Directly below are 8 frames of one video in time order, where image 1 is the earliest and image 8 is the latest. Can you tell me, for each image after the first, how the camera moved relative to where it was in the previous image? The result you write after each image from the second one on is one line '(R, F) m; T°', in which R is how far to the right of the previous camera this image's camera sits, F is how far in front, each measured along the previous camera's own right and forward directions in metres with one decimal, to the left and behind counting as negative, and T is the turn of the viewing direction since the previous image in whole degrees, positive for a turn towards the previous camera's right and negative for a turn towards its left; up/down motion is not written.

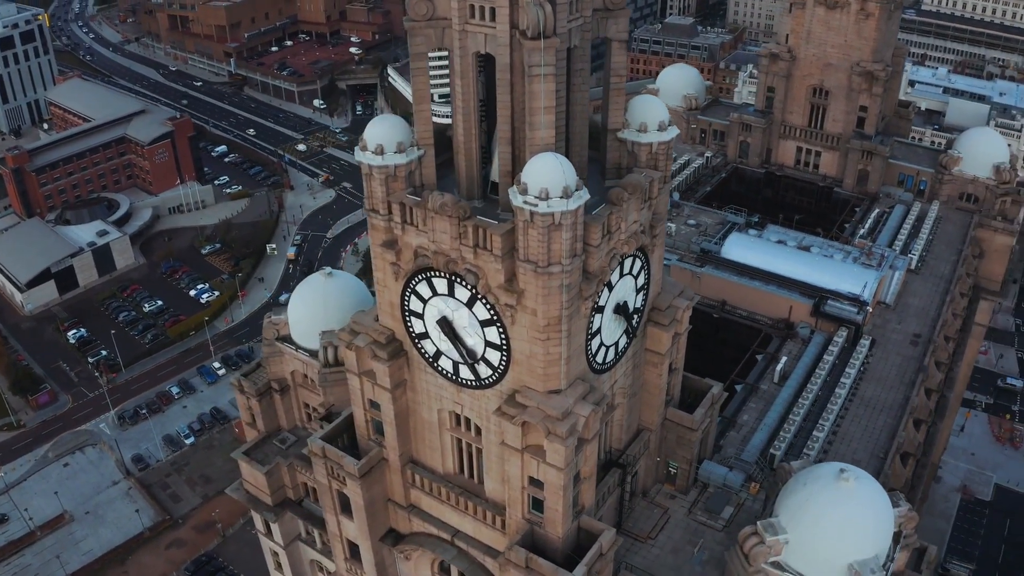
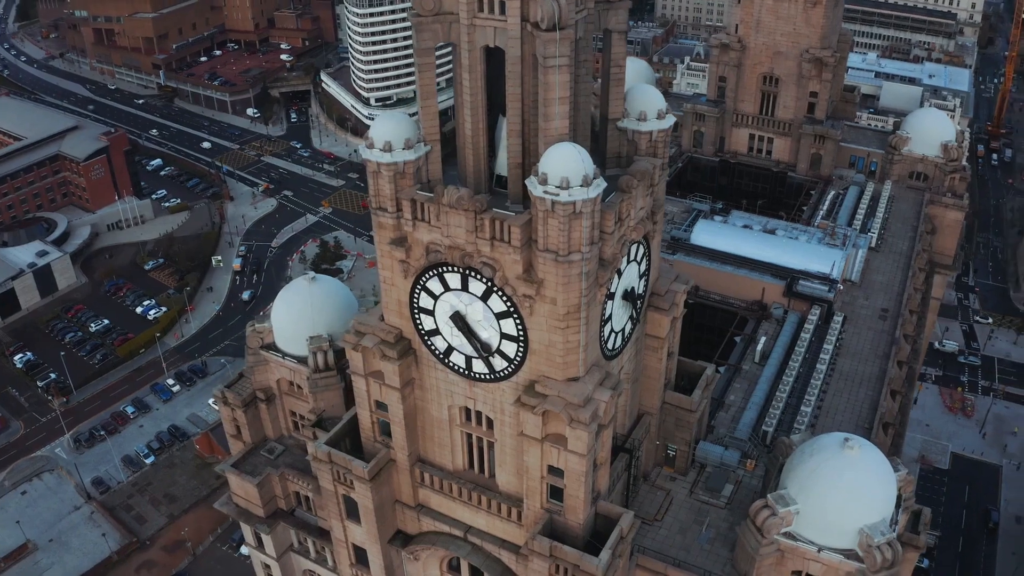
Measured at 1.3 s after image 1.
(-2.6, -0.1) m; +4°
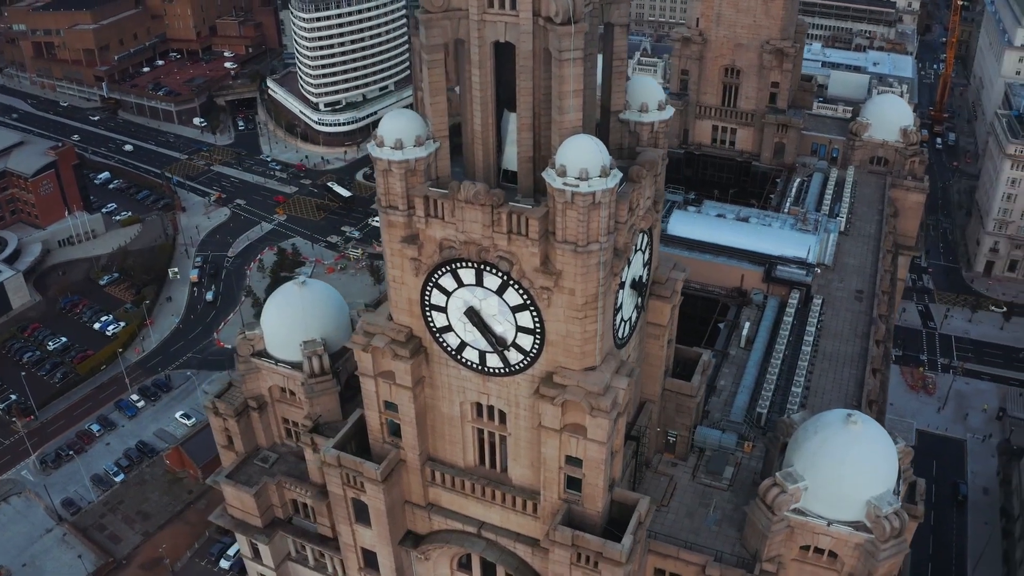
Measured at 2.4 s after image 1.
(-2.3, -0.1) m; +3°
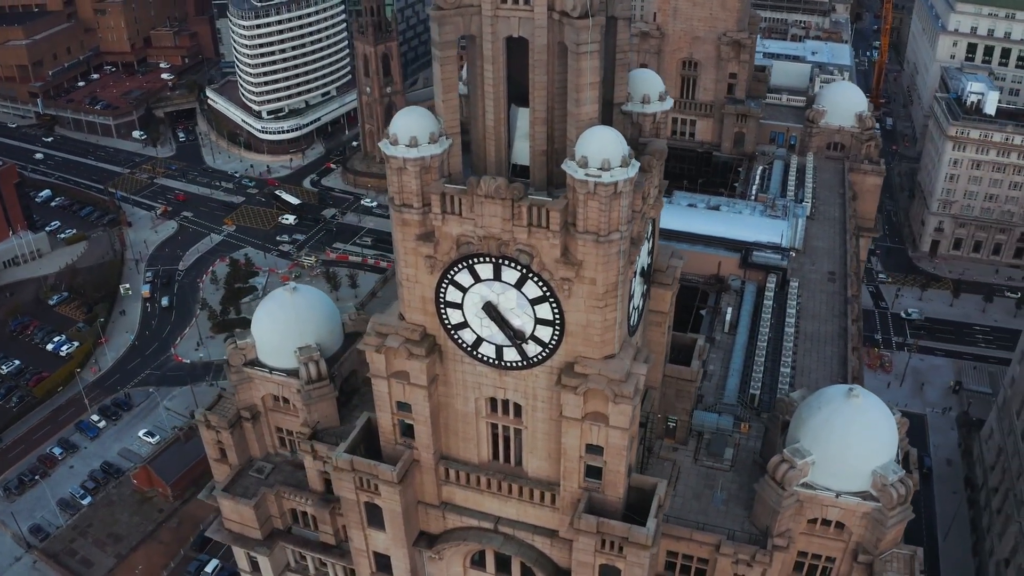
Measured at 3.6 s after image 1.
(-2.7, -0.2) m; +4°
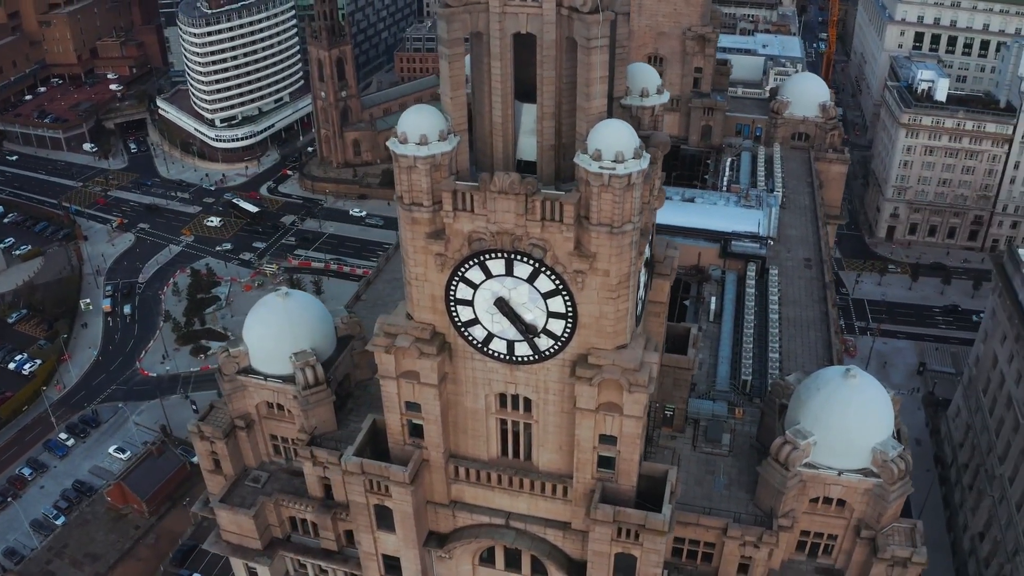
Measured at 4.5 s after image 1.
(-2.1, -0.2) m; +3°
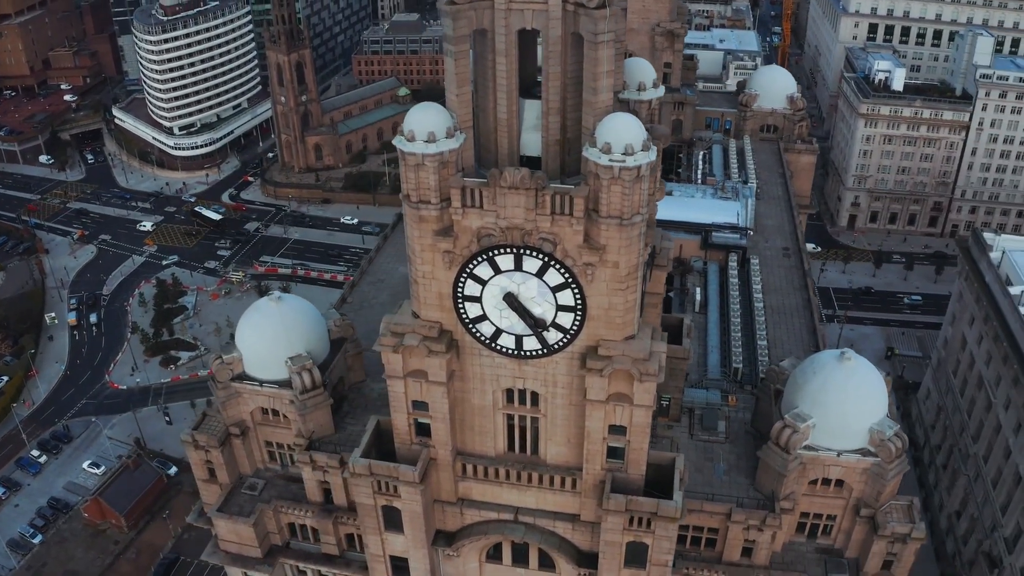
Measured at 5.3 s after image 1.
(-1.8, -0.2) m; +3°
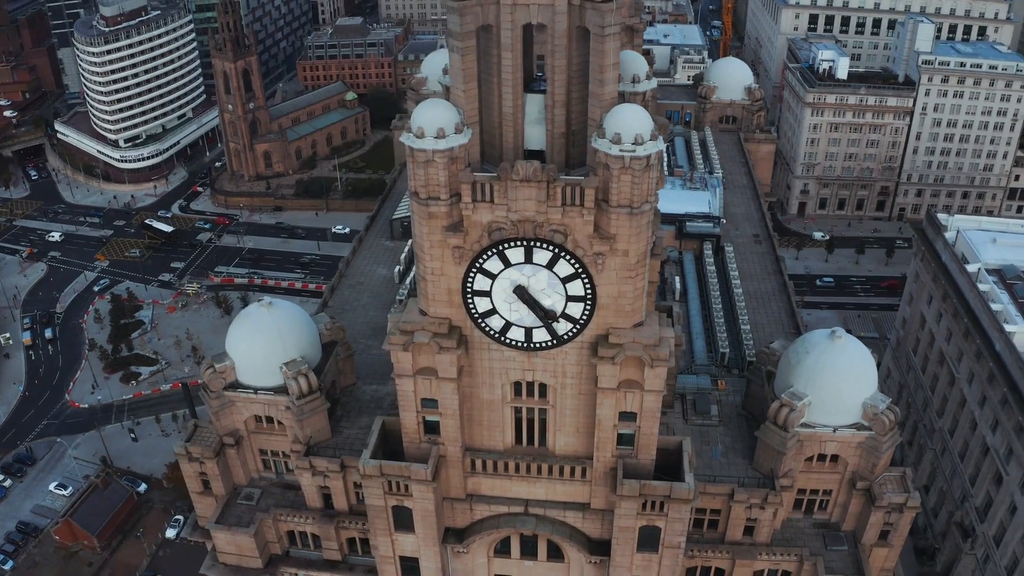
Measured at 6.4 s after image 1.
(-2.3, -0.2) m; +3°
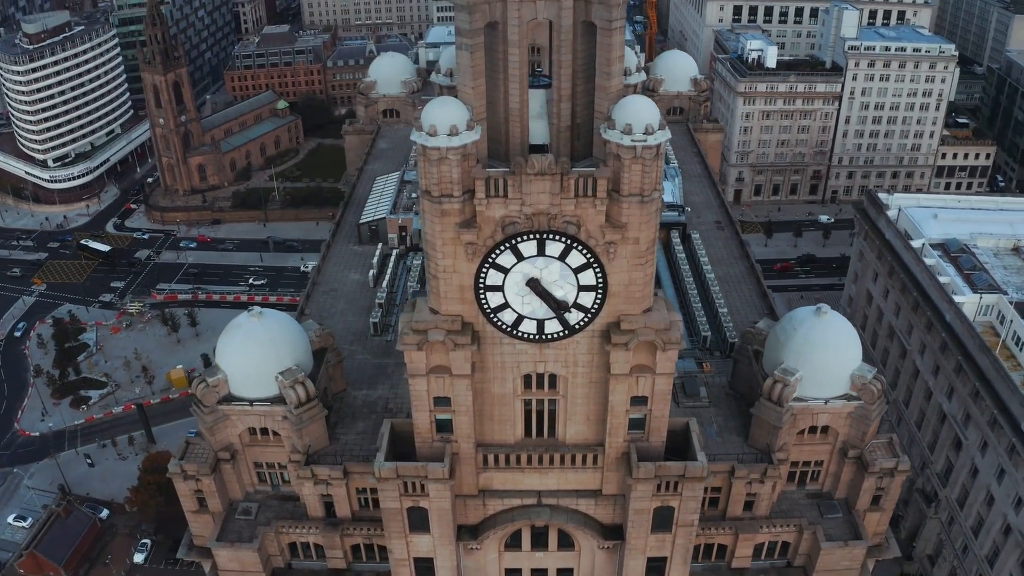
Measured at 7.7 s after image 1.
(-3.0, -0.4) m; +4°
